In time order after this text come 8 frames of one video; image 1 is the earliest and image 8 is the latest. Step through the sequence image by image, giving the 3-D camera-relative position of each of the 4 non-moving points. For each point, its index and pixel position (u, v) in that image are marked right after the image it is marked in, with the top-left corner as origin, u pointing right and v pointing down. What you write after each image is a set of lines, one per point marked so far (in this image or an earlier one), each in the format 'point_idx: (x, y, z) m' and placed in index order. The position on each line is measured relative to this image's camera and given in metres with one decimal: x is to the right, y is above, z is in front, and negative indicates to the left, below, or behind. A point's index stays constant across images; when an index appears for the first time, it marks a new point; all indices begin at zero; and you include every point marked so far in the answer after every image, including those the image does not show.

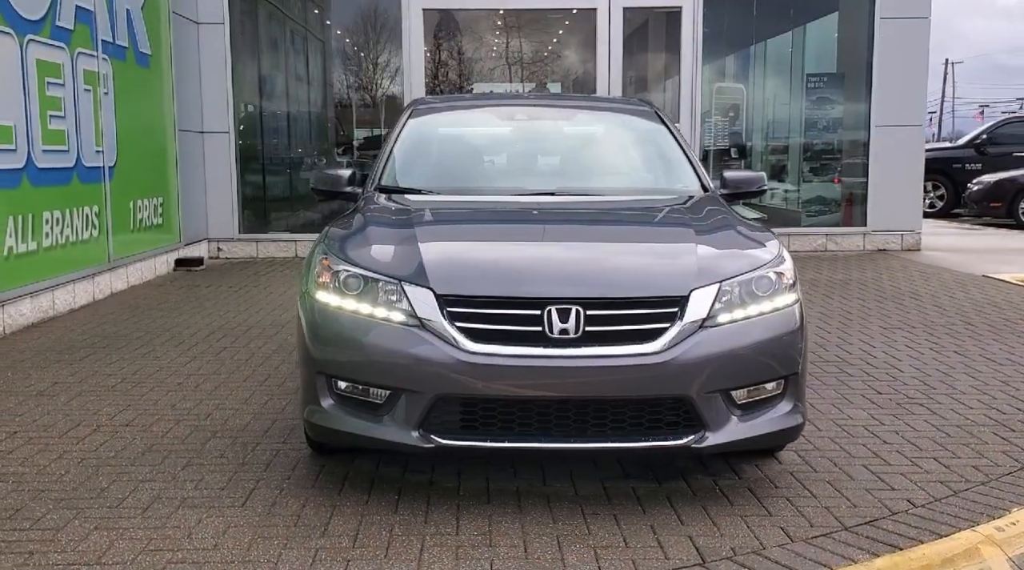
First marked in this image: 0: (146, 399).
0: (-1.9, -0.6, +5.1) m
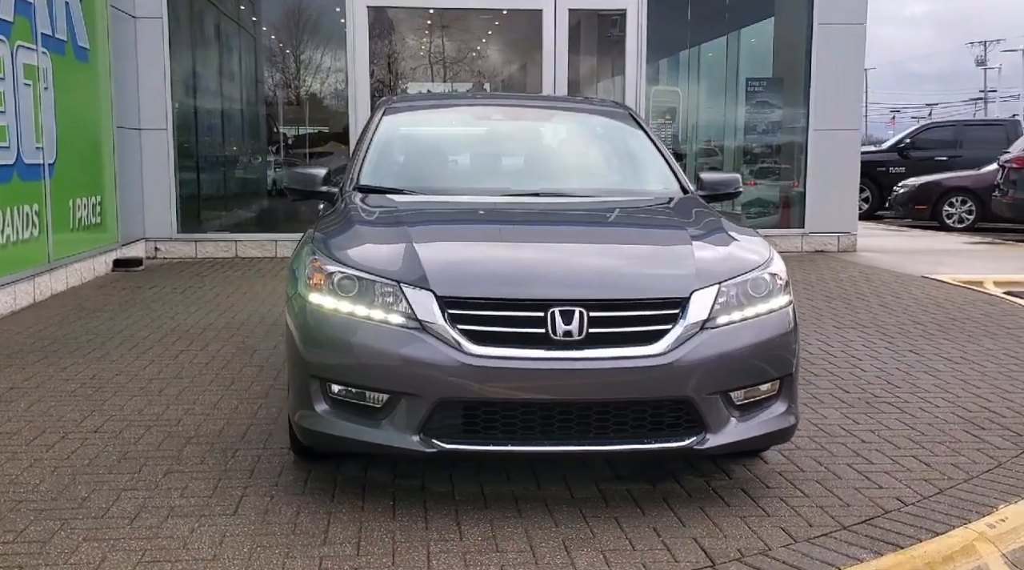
0: (-2.0, -0.6, +5.0) m
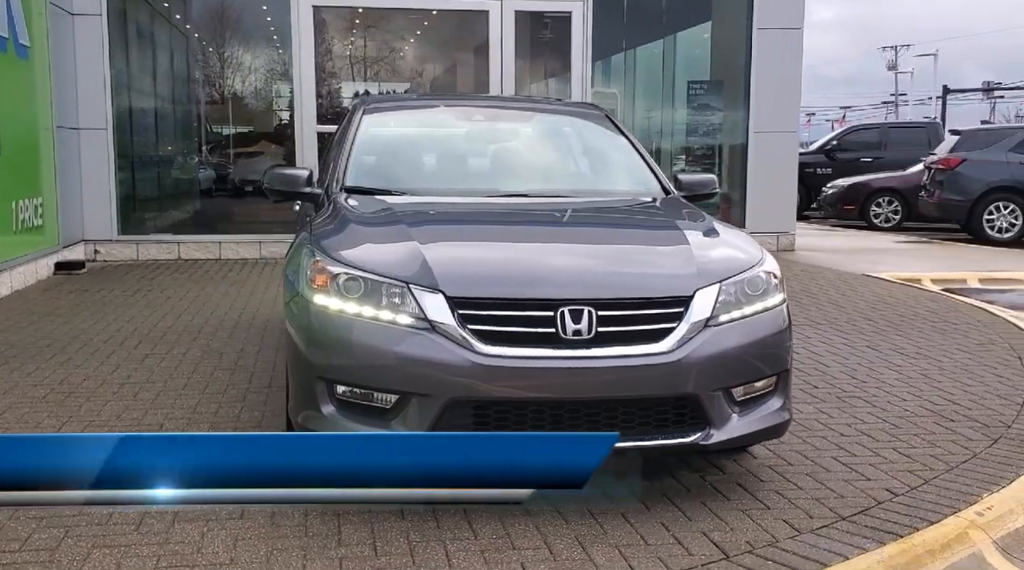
0: (-2.1, -0.6, +4.8) m
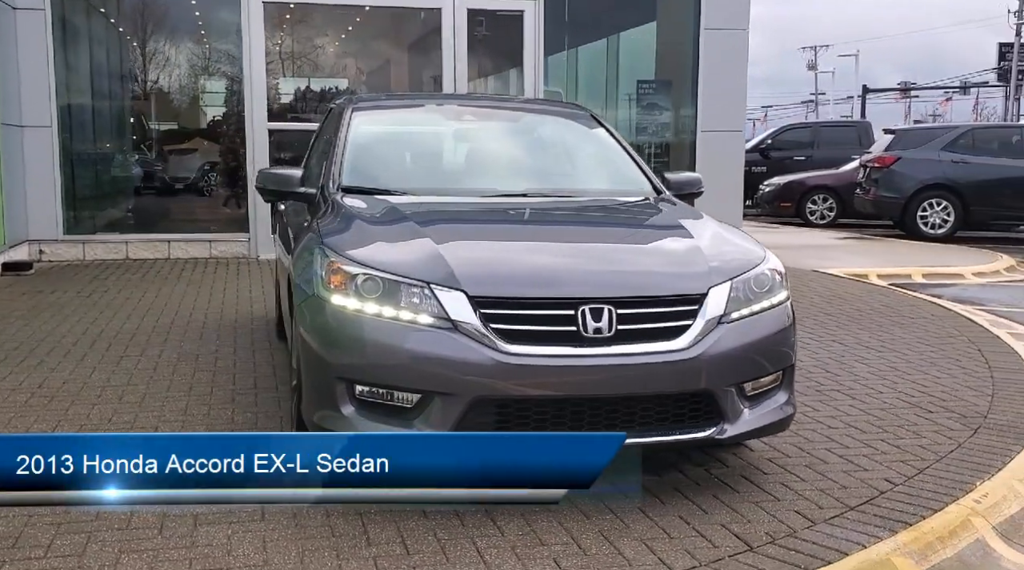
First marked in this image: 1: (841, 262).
0: (-2.1, -0.6, +4.8) m
1: (+4.4, +0.3, +13.0) m
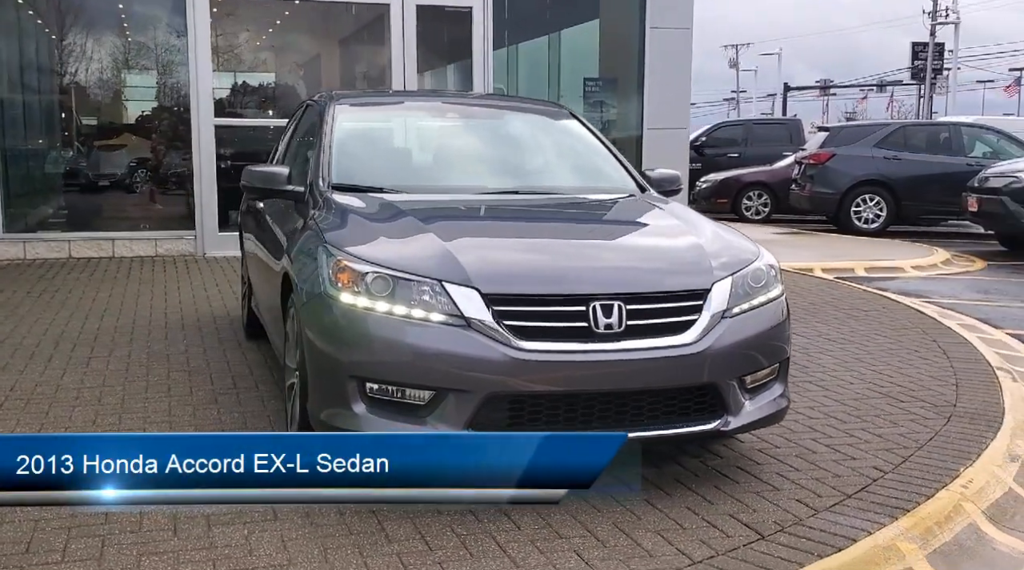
0: (-2.2, -0.6, +4.7) m
1: (+3.8, +0.4, +13.3) m
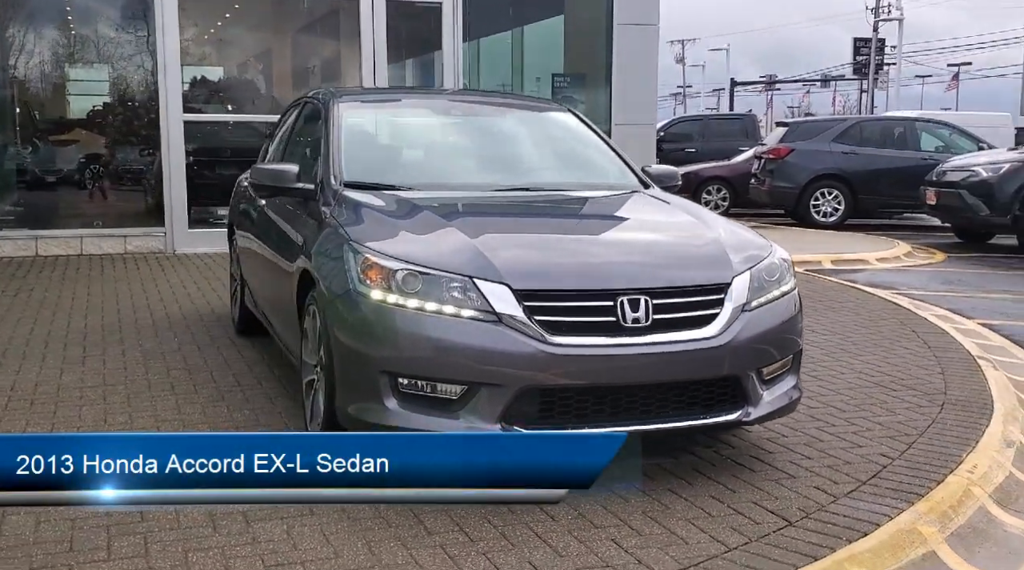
0: (-2.1, -0.6, +4.6) m
1: (+3.5, +0.5, +13.5) m
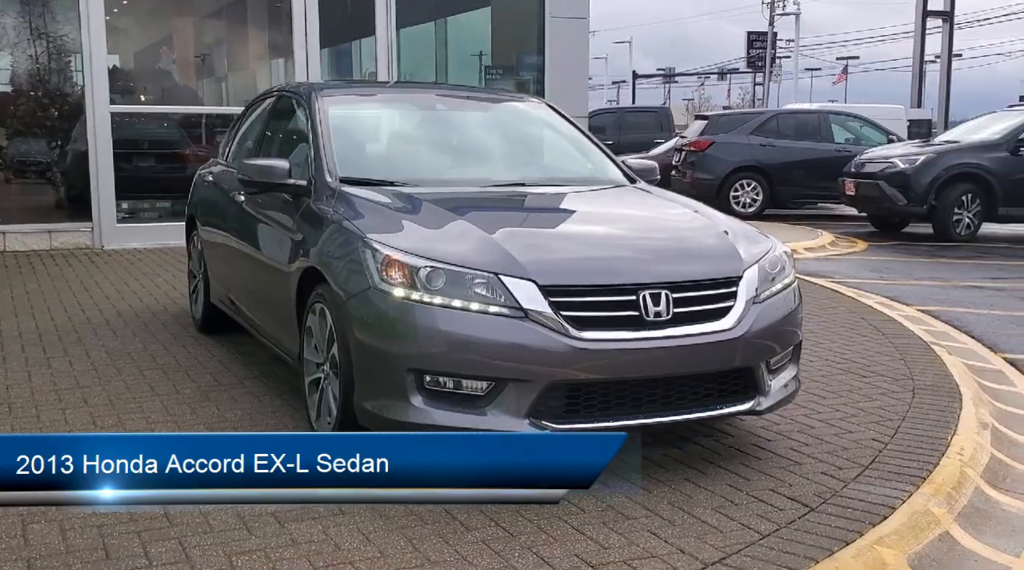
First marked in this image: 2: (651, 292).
0: (-2.1, -0.6, +4.5) m
1: (+2.8, +0.6, +13.8) m
2: (+0.5, 0.0, +3.4) m
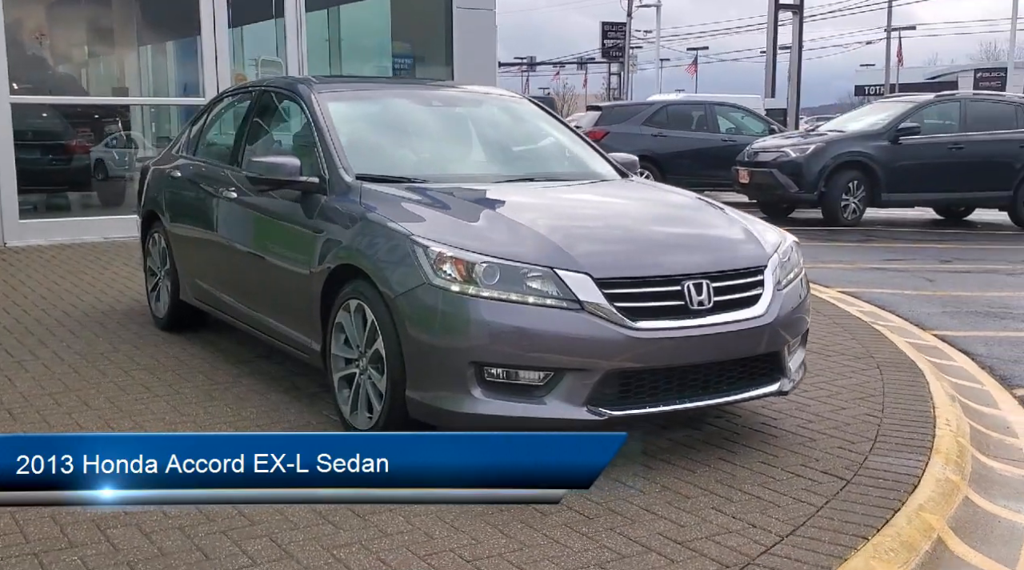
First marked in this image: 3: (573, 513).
0: (-2.0, -0.6, +4.4) m
1: (+1.7, +0.8, +14.2) m
2: (+0.7, 0.0, +3.6) m
3: (+0.2, -0.7, +3.2) m
